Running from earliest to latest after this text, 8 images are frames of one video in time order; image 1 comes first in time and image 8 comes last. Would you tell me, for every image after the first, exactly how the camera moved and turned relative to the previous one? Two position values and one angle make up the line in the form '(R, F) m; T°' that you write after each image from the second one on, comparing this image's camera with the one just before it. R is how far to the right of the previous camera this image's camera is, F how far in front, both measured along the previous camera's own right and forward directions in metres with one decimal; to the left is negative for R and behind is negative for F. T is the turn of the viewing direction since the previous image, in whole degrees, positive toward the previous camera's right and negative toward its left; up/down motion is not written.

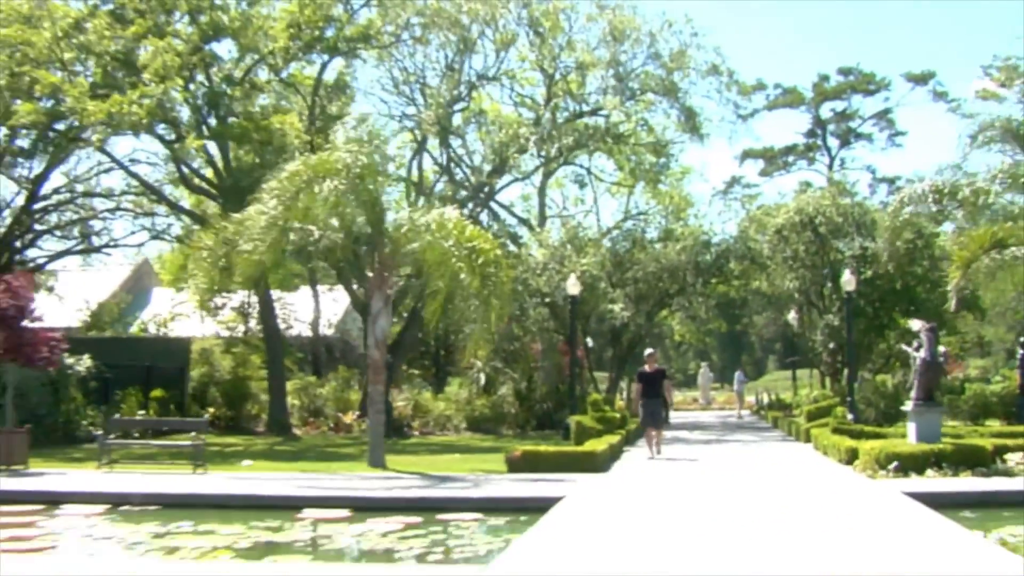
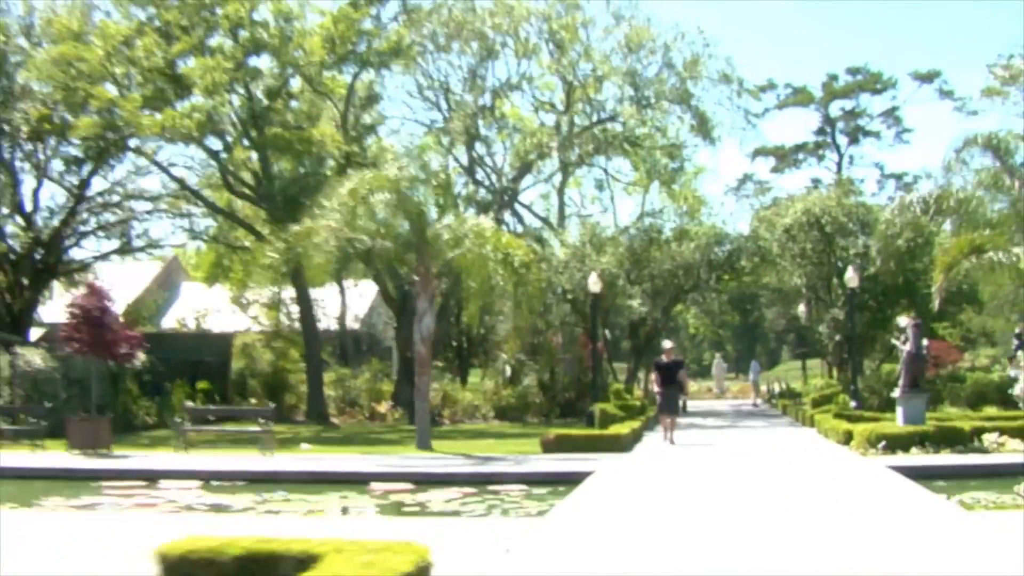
(-0.3, -1.8) m; -1°
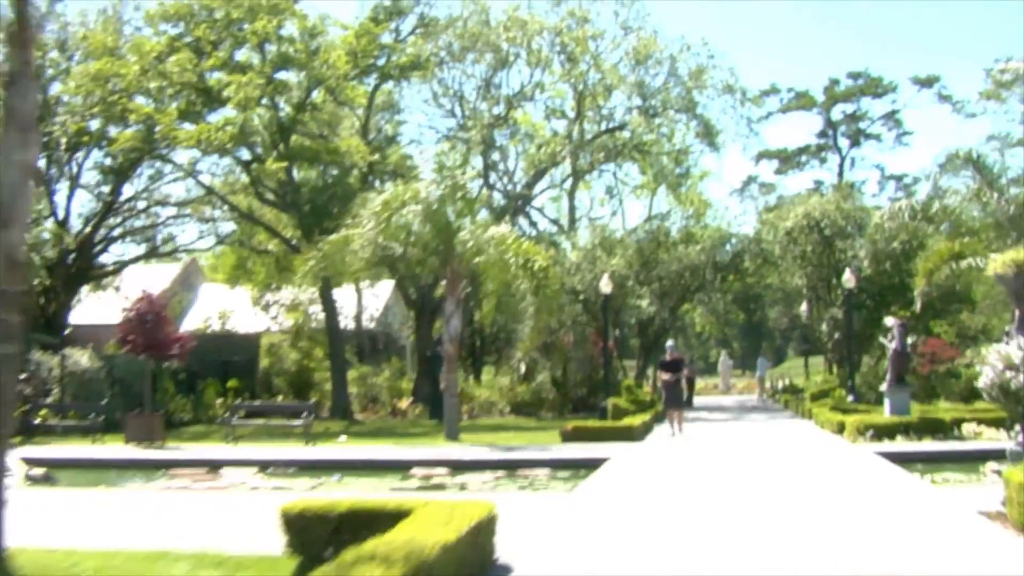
(-0.2, -1.6) m; 0°
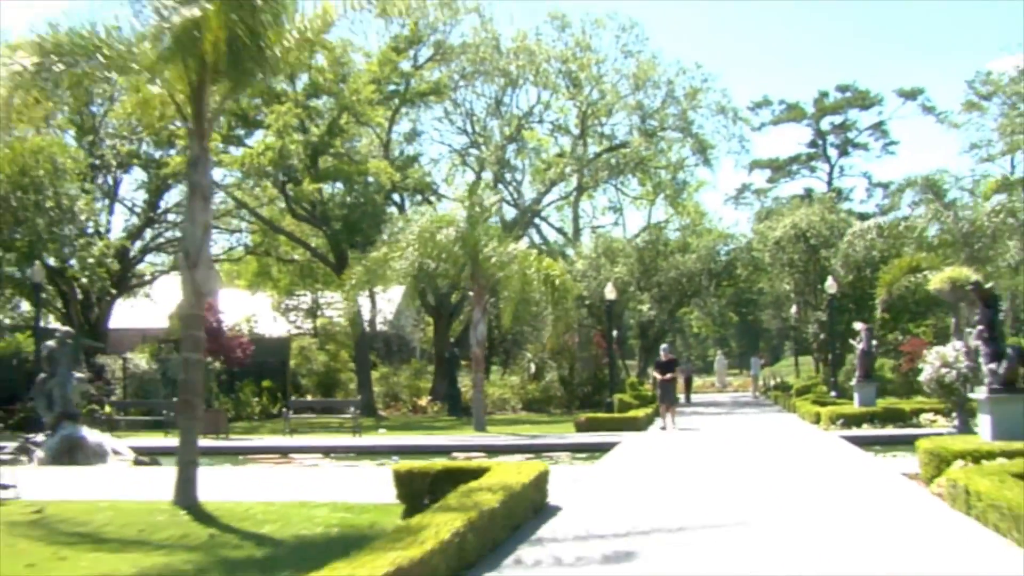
(-0.4, -2.8) m; 0°
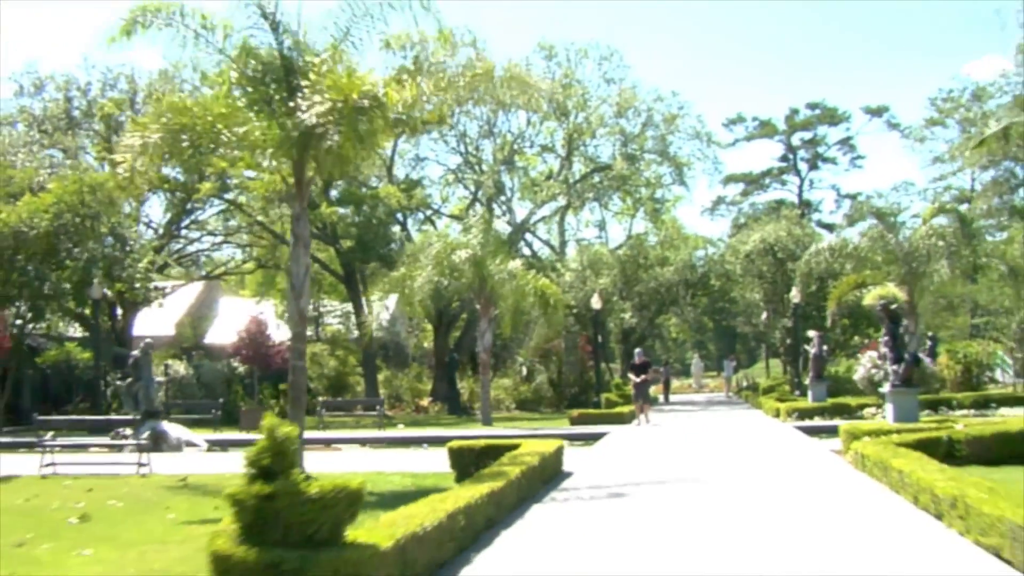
(-0.5, -3.4) m; +1°
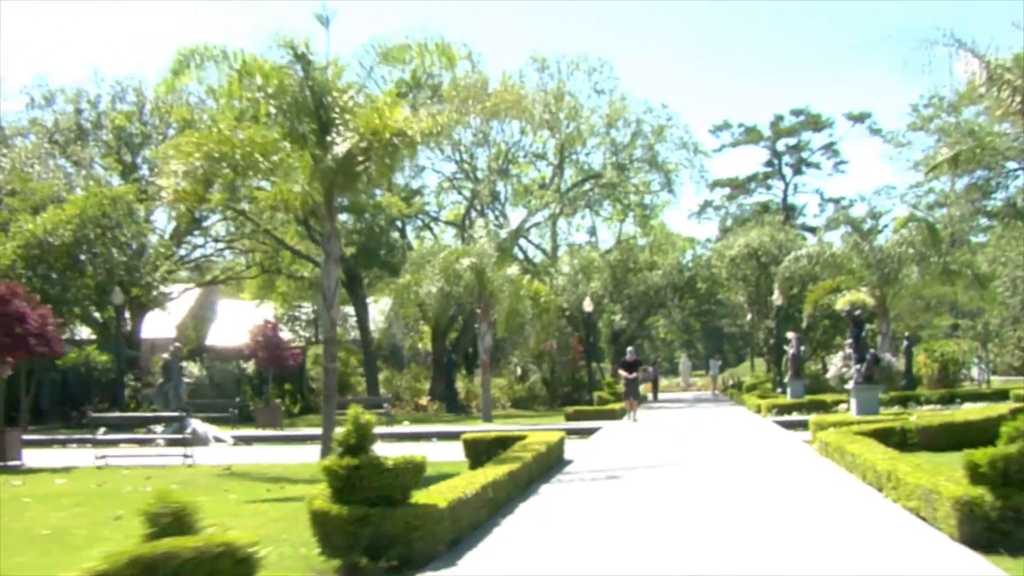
(-0.2, -1.8) m; +1°
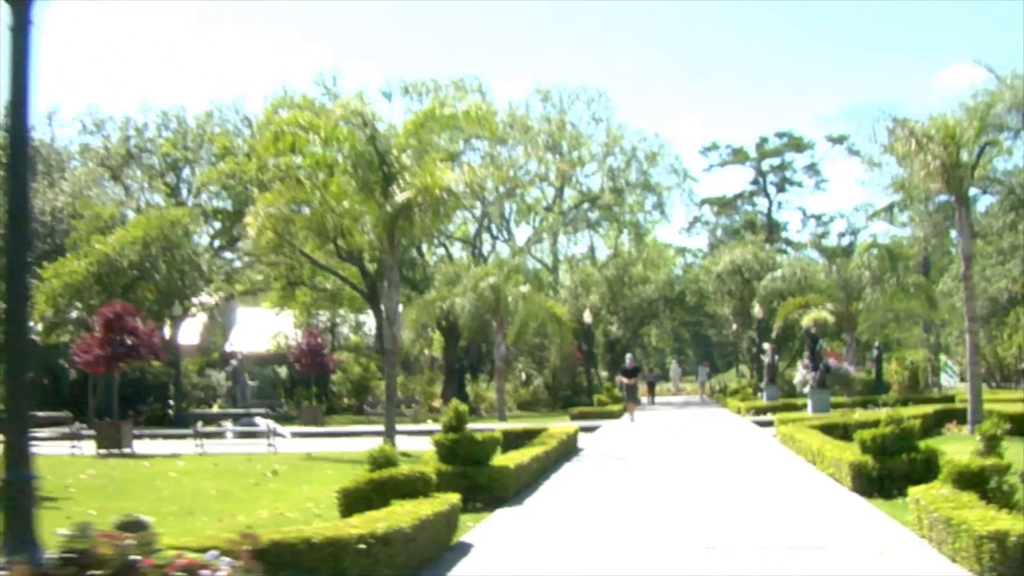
(-0.5, -3.9) m; 0°
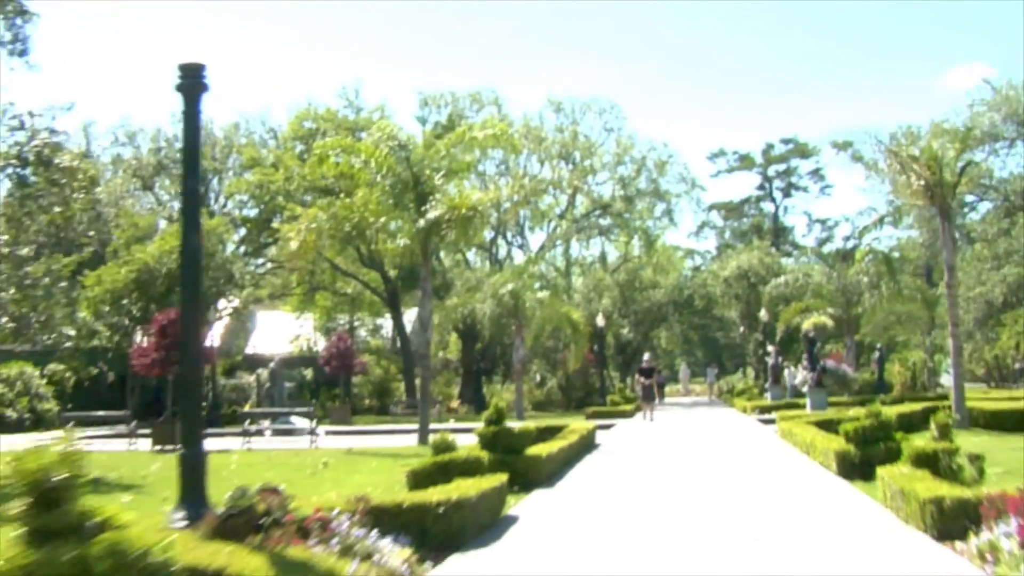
(-0.3, -1.9) m; 0°
